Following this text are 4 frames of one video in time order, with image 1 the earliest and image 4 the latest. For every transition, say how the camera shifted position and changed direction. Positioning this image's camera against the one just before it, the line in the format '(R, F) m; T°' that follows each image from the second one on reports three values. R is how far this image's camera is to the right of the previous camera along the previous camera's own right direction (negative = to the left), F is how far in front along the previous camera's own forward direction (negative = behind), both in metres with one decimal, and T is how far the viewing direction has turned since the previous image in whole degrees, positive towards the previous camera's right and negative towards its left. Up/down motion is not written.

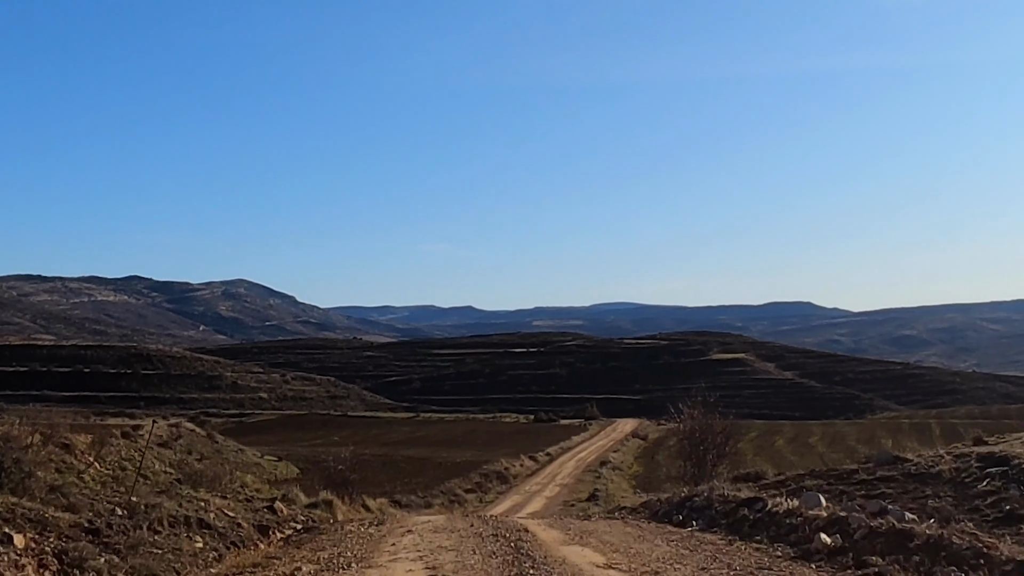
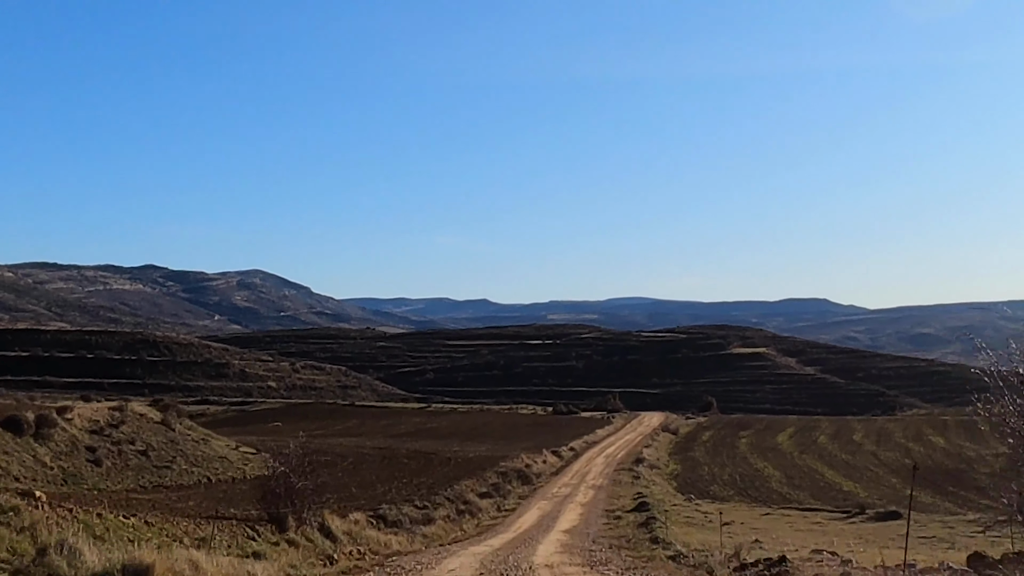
(-0.5, +9.5) m; -1°
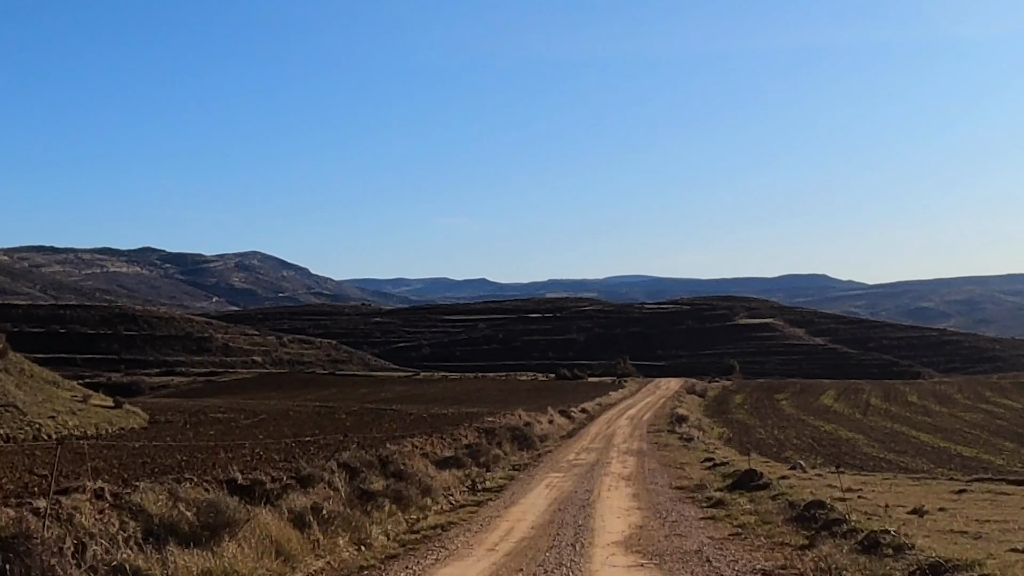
(+0.3, +16.4) m; 0°
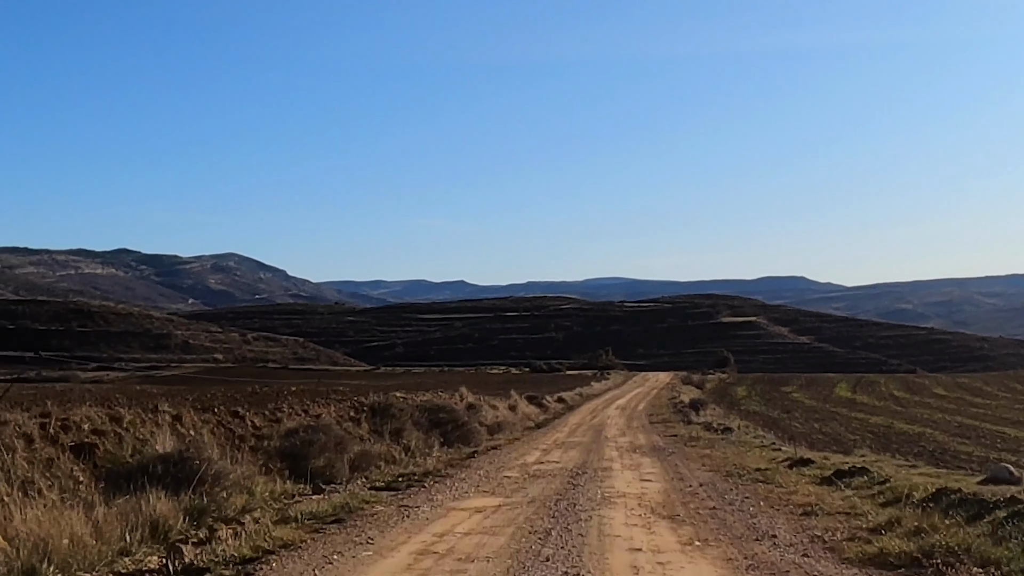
(+1.1, +13.1) m; +1°
